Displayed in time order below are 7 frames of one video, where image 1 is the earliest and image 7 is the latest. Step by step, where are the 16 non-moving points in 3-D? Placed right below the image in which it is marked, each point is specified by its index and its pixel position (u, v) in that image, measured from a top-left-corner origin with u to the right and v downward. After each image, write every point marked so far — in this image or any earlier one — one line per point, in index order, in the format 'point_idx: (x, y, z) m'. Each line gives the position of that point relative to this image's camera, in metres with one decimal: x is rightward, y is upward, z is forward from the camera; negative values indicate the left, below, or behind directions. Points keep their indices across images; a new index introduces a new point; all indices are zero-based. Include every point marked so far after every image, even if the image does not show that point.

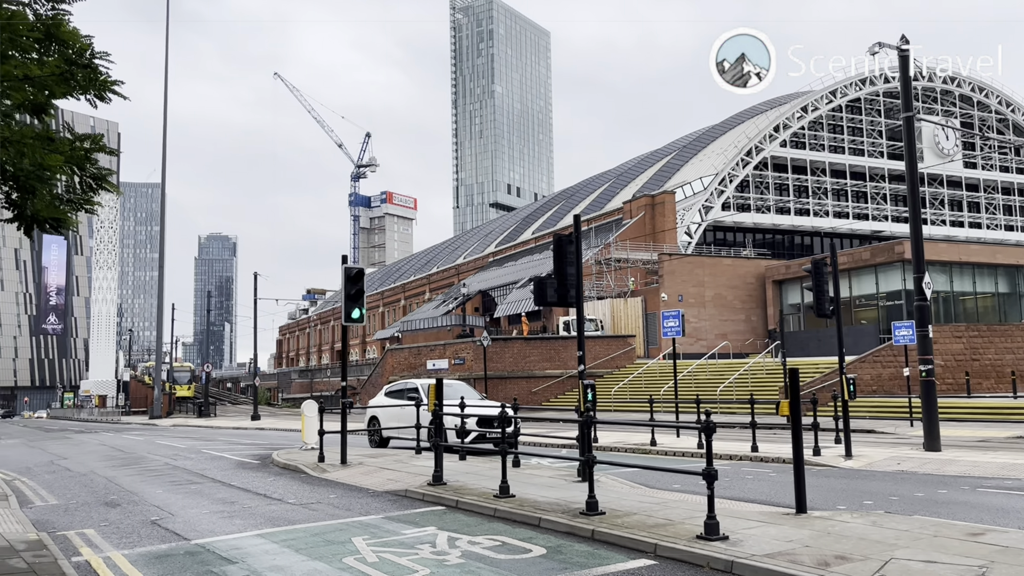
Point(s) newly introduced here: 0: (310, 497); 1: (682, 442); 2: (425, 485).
0: (-3.0, -3.1, +12.6) m
1: (+3.9, -3.6, +19.3) m
2: (-1.3, -3.0, +12.6) m
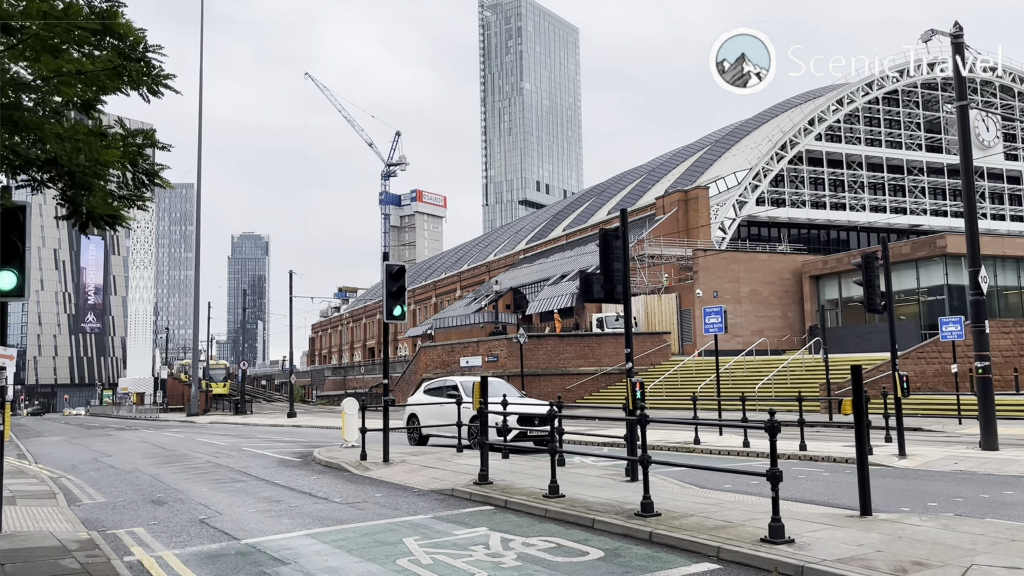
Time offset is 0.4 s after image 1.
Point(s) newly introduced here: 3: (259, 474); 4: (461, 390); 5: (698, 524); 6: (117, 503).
0: (-2.3, -3.1, +12.5) m
1: (+4.9, -3.5, +18.9) m
2: (-0.6, -2.9, +12.4) m
3: (-4.7, -3.5, +15.7) m
4: (-1.2, -2.4, +19.9) m
5: (+1.9, -2.5, +8.7) m
6: (-6.1, -3.3, +12.9) m
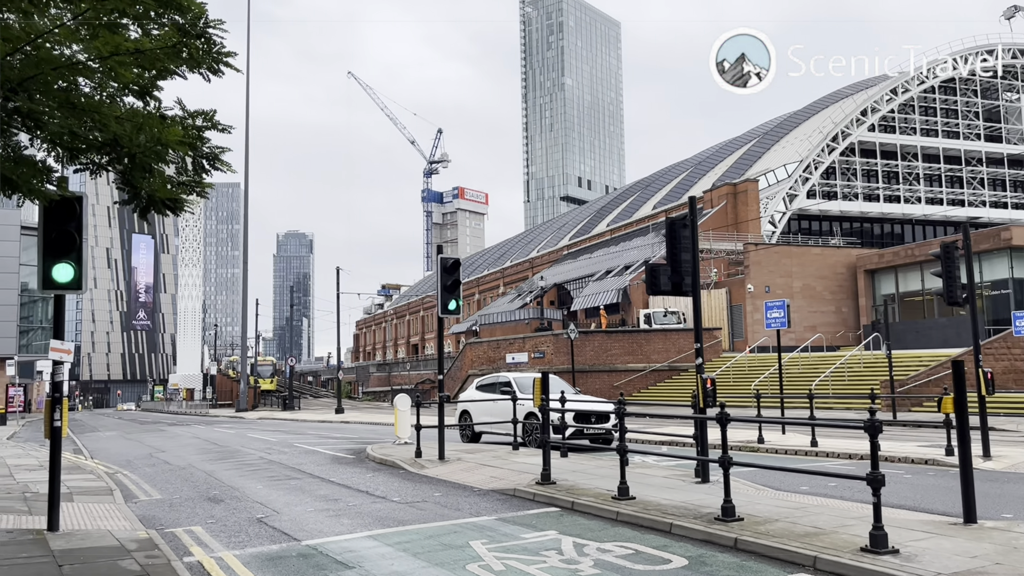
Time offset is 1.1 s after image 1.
0: (-1.4, -3.0, +12.1) m
1: (+6.1, -3.3, +18.2) m
2: (+0.3, -2.8, +11.9) m
3: (-3.7, -3.4, +15.4) m
4: (+0.1, -2.3, +19.4) m
5: (+2.7, -2.4, +8.1) m
6: (-5.1, -3.2, +12.7) m
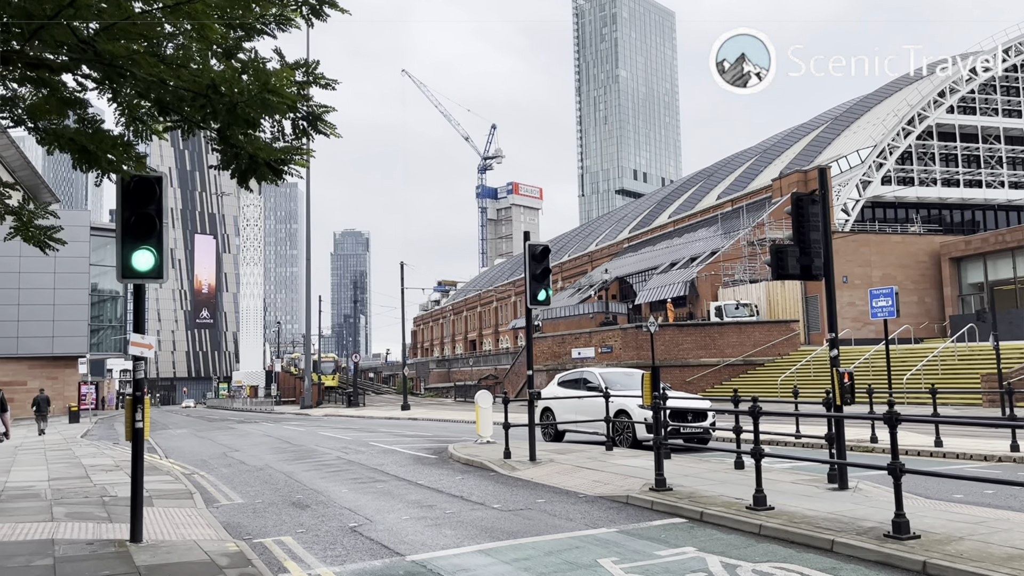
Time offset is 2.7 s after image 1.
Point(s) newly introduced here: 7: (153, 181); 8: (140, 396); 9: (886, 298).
0: (0.0, -2.8, +11.1) m
1: (+7.9, -3.0, +16.7) m
2: (+1.7, -2.6, +10.8) m
3: (-2.0, -3.2, +14.5) m
4: (+2.0, -2.0, +18.3) m
5: (+3.9, -2.2, +6.9) m
6: (-3.6, -3.1, +11.9) m
7: (-3.7, +1.1, +8.5) m
8: (-3.9, -1.1, +8.8) m
9: (+8.6, -0.2, +19.3) m
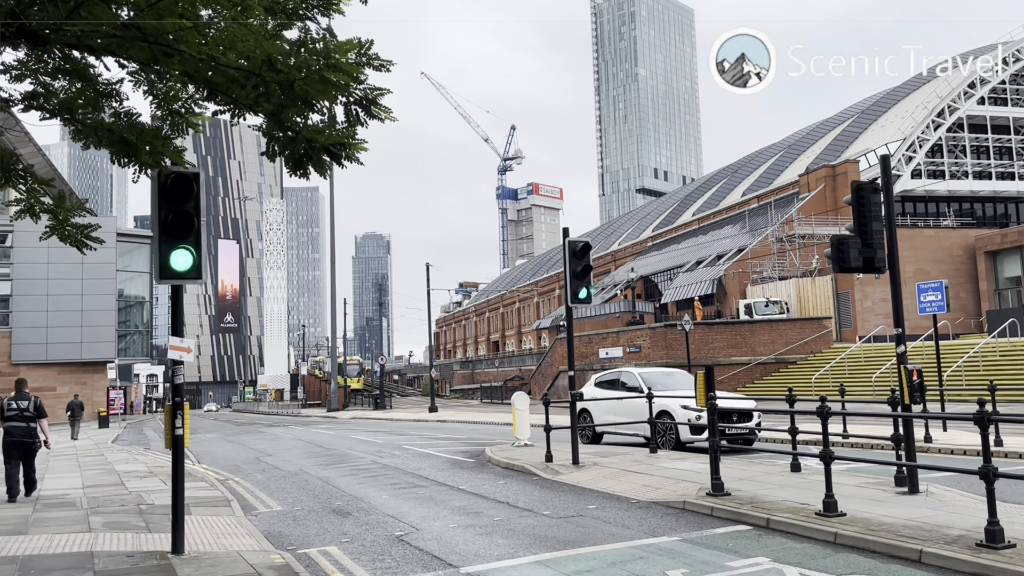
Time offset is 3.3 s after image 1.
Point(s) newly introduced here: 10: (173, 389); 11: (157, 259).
0: (+0.7, -2.8, +10.6) m
1: (+8.7, -2.9, +16.0) m
2: (+2.4, -2.5, +10.3) m
3: (-1.3, -3.2, +14.1) m
4: (+2.8, -2.0, +17.8) m
5: (+4.4, -2.1, +6.3) m
6: (-3.0, -3.1, +11.5) m
7: (-3.2, +1.1, +8.2) m
8: (-3.4, -1.2, +8.5) m
9: (+9.4, -0.1, +18.6) m
10: (-3.4, -1.0, +8.4) m
11: (-3.4, +0.3, +8.1) m
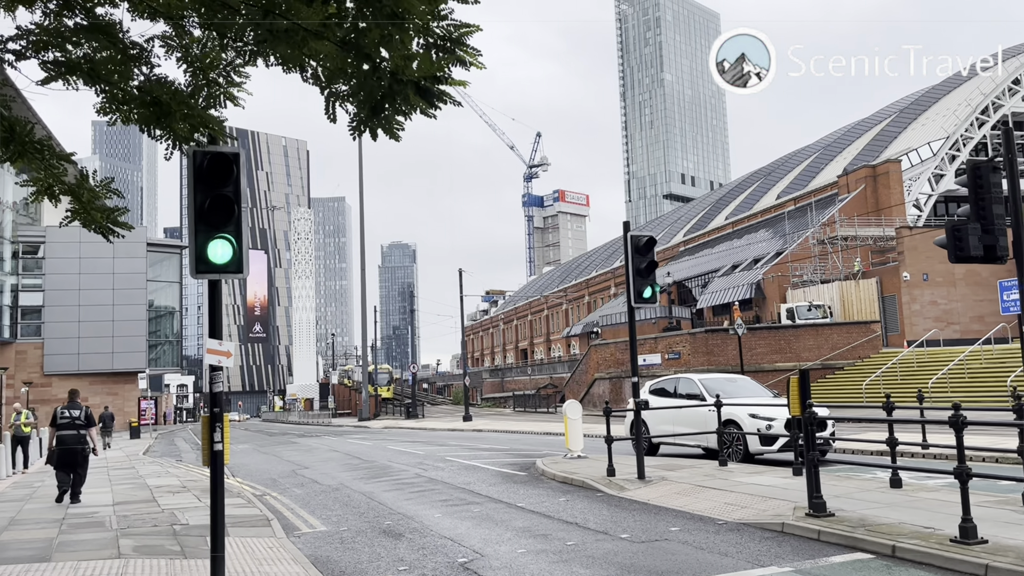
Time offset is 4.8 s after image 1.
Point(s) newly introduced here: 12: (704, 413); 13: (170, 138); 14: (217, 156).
0: (+1.5, -2.7, +9.5) m
1: (+9.7, -2.8, +14.7) m
2: (+3.2, -2.5, +9.1) m
3: (-0.3, -3.2, +13.1) m
4: (+3.8, -2.0, +16.6) m
5: (+5.0, -1.9, +5.1) m
6: (-2.1, -3.1, +10.5) m
7: (-2.4, +1.1, +7.2) m
8: (-2.6, -1.1, +7.5) m
9: (+10.4, 0.0, +17.2) m
10: (-2.7, -1.0, +7.5) m
11: (-2.7, +0.3, +7.1) m
12: (+3.7, -2.4, +16.2) m
13: (-2.9, +1.3, +7.0) m
14: (-2.5, +1.1, +7.2) m
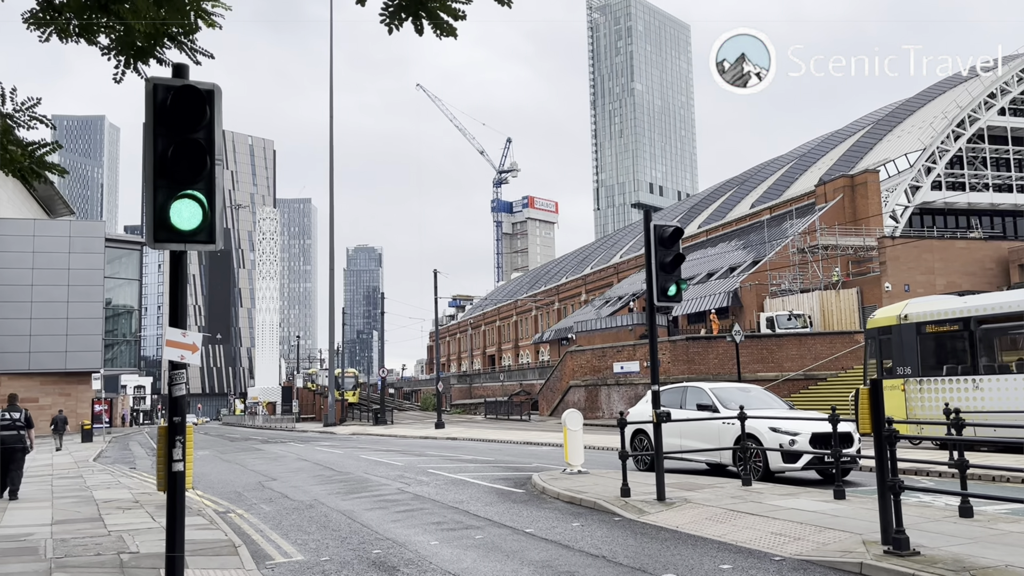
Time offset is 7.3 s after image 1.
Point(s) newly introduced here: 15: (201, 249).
0: (+1.7, -2.7, +8.0) m
1: (+9.6, -2.9, +13.5) m
2: (+3.4, -2.4, +7.7) m
3: (-0.3, -3.1, +11.5) m
4: (+3.7, -2.0, +15.2) m
5: (+5.4, -1.9, +3.8) m
6: (-2.0, -2.9, +8.9) m
7: (-2.1, +1.3, +5.6) m
8: (-2.3, -0.9, +5.9) m
9: (+10.3, -0.2, +16.1) m
10: (-2.4, -0.8, +5.8) m
11: (-2.4, +0.5, +5.5) m
12: (+3.6, -2.4, +14.8) m
13: (-2.5, +1.5, +5.4) m
14: (-2.2, +1.3, +5.6) m
15: (-2.1, +0.3, +5.5) m
